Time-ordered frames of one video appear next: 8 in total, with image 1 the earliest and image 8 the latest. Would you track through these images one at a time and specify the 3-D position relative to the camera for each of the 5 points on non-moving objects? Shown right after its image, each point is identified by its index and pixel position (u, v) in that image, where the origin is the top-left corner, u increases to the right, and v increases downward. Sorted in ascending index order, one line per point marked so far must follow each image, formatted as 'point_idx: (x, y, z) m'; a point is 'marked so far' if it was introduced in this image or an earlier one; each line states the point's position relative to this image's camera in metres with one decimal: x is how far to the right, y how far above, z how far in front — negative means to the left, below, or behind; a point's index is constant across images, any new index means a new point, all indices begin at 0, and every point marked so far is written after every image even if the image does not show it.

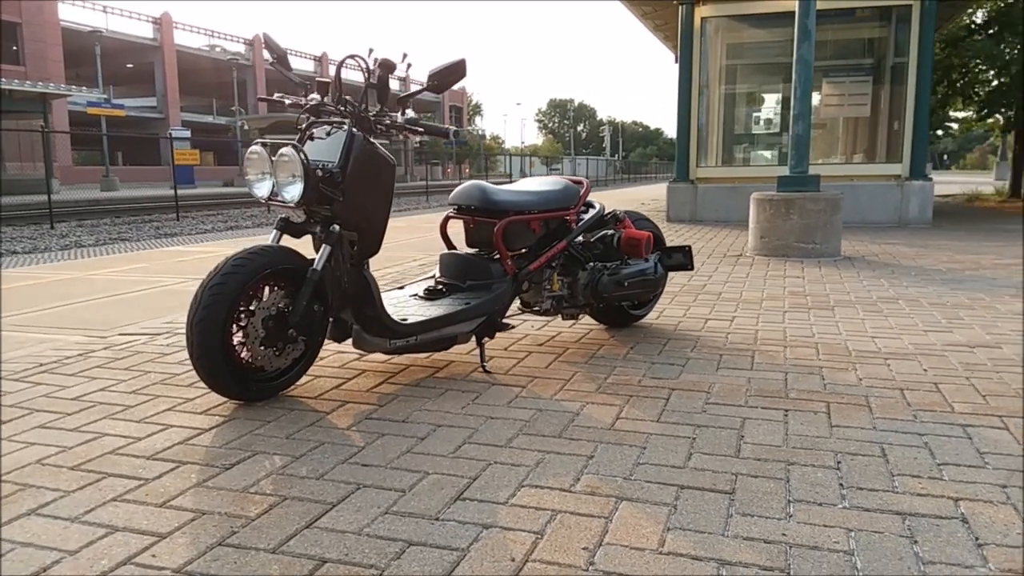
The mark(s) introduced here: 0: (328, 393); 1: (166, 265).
0: (-0.8, -0.5, +3.6) m
1: (-3.9, +0.3, +9.2) m
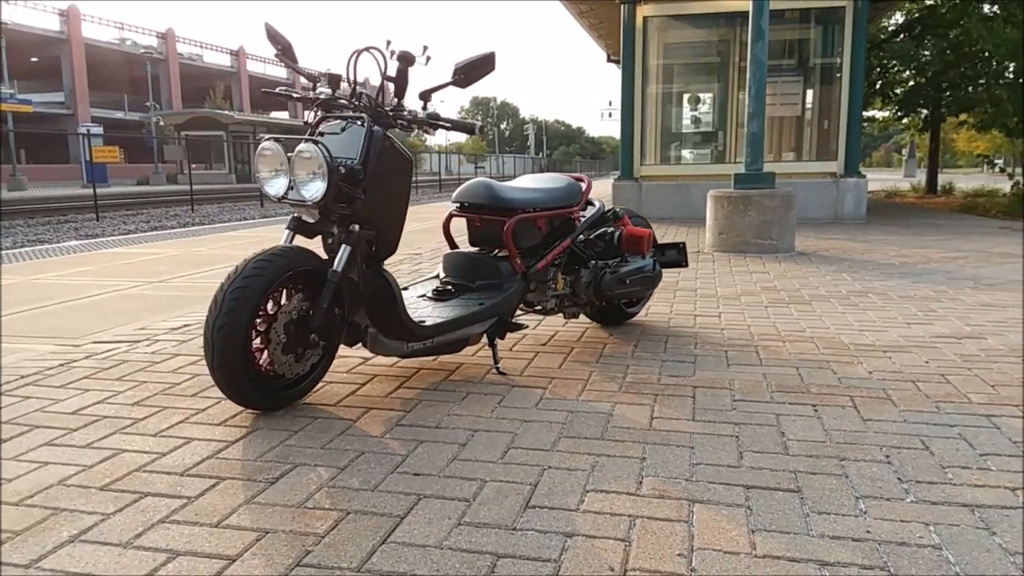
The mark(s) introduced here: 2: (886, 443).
0: (-0.7, -0.5, +3.5) m
1: (-4.2, +0.2, +8.7) m
2: (+1.4, -0.6, +3.0) m
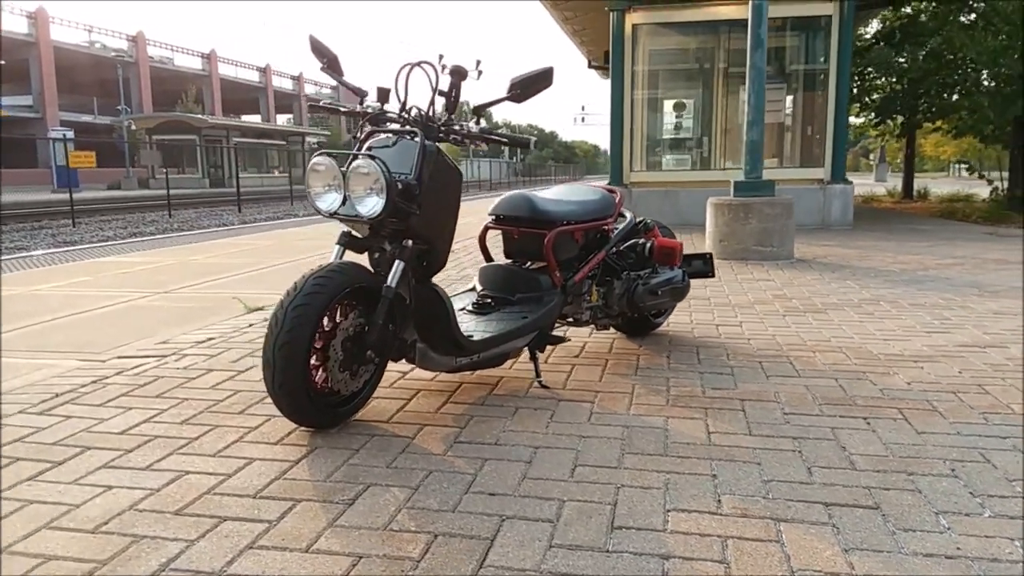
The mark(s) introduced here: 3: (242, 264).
0: (-0.5, -0.5, +3.5) m
1: (-4.2, +0.1, +8.6) m
2: (+1.6, -0.6, +3.0) m
3: (-3.2, +0.3, +9.5) m
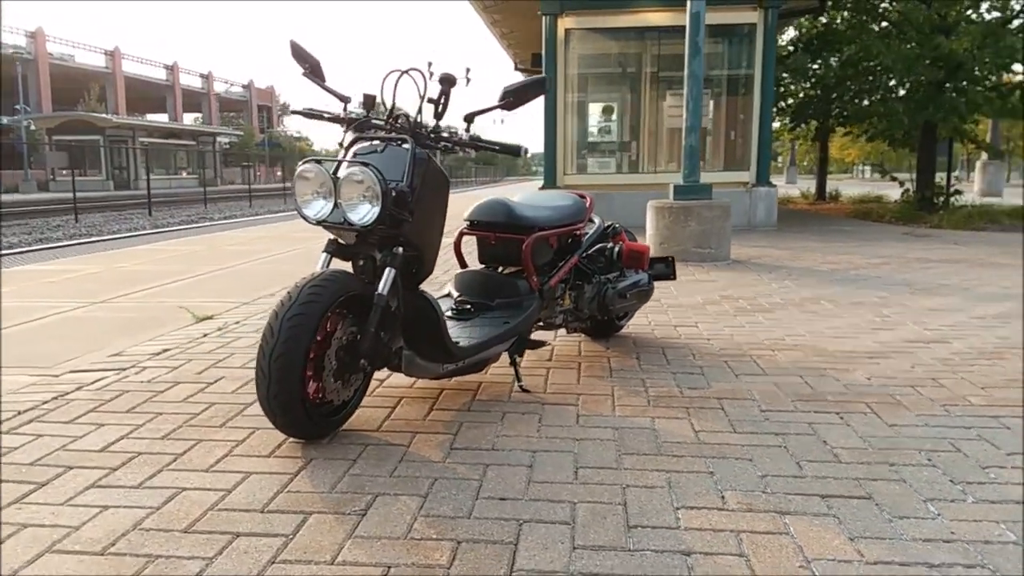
0: (-0.5, -0.6, +3.4) m
1: (-4.7, 0.0, +8.2) m
2: (+1.6, -0.6, +3.2) m
3: (-3.8, +0.2, +9.2) m
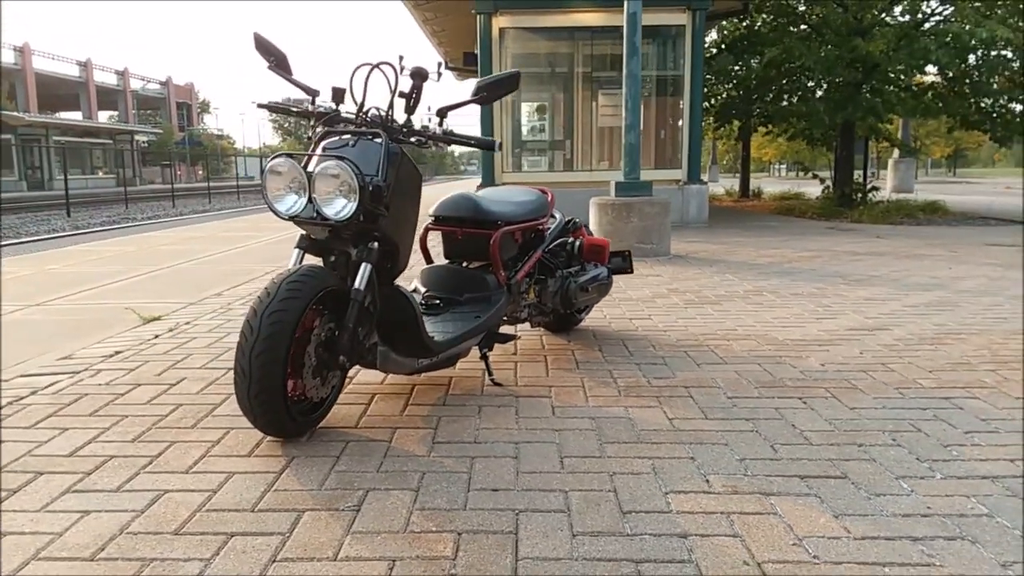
0: (-0.6, -0.5, +3.4) m
1: (-5.2, 0.0, +7.8) m
2: (+1.5, -0.6, +3.3) m
3: (-4.3, +0.2, +8.9) m
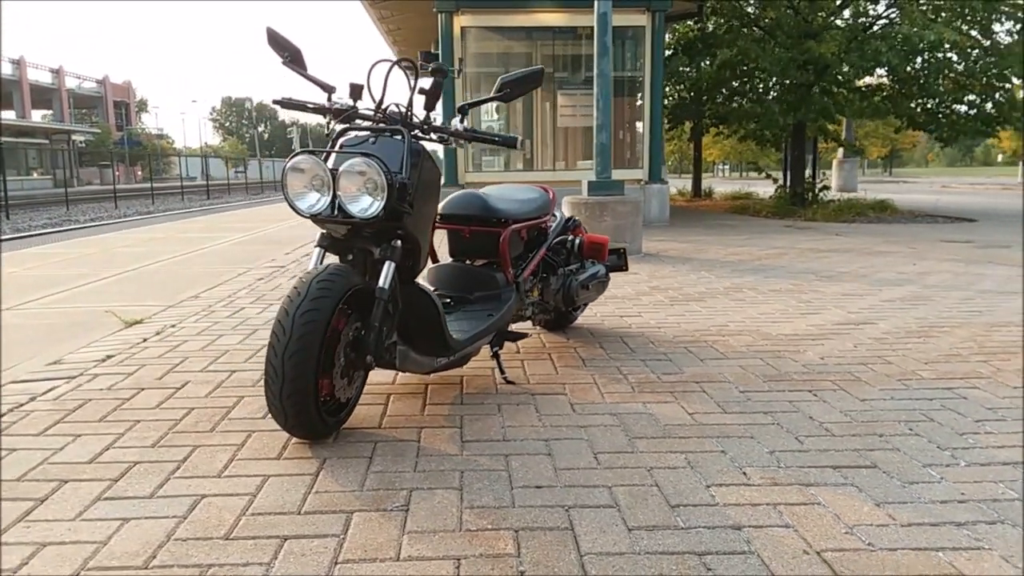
0: (-0.5, -0.5, +3.4) m
1: (-5.3, -0.1, +7.5) m
2: (+1.6, -0.5, +3.4) m
3: (-4.6, +0.1, +8.6) m
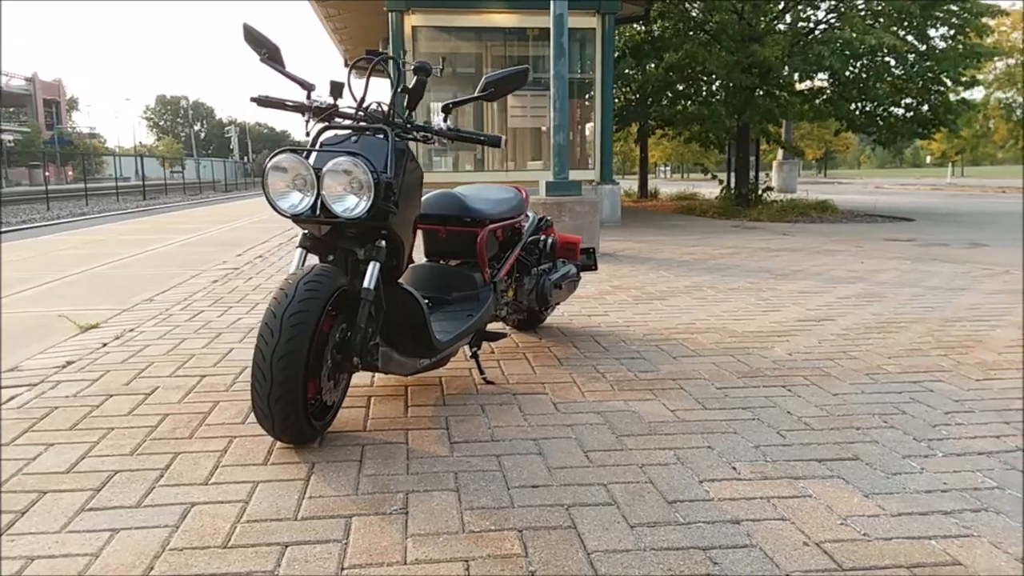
0: (-0.6, -0.5, +3.3) m
1: (-5.7, -0.1, +7.1) m
2: (+1.5, -0.5, +3.5) m
3: (-5.0, +0.1, +8.3) m
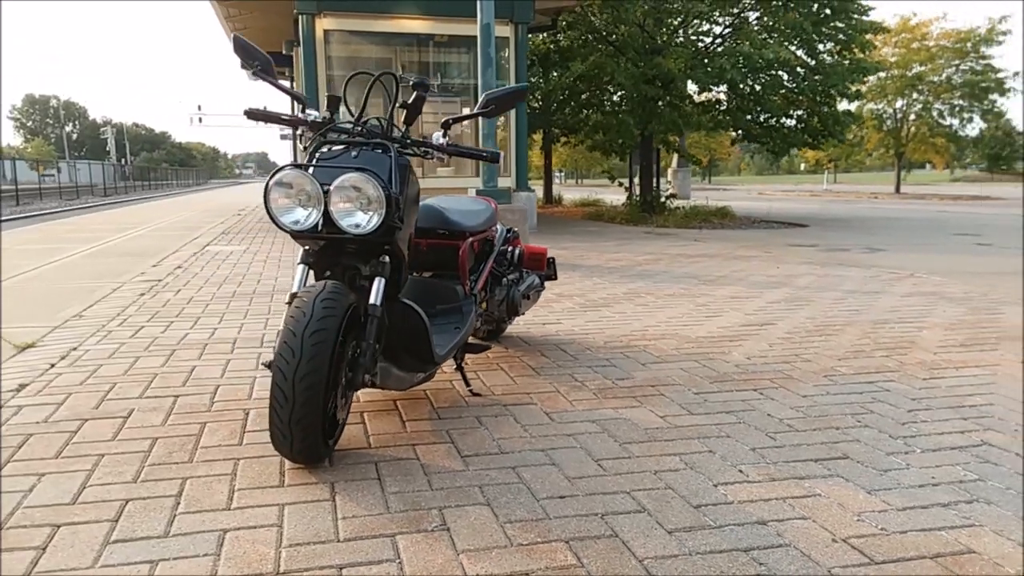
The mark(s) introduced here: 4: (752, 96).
0: (-0.6, -0.6, +3.3) m
1: (-6.1, -0.3, +6.4) m
2: (+1.5, -0.6, +3.8) m
3: (-5.6, -0.1, +7.7) m
4: (+4.9, +3.8, +16.4) m
